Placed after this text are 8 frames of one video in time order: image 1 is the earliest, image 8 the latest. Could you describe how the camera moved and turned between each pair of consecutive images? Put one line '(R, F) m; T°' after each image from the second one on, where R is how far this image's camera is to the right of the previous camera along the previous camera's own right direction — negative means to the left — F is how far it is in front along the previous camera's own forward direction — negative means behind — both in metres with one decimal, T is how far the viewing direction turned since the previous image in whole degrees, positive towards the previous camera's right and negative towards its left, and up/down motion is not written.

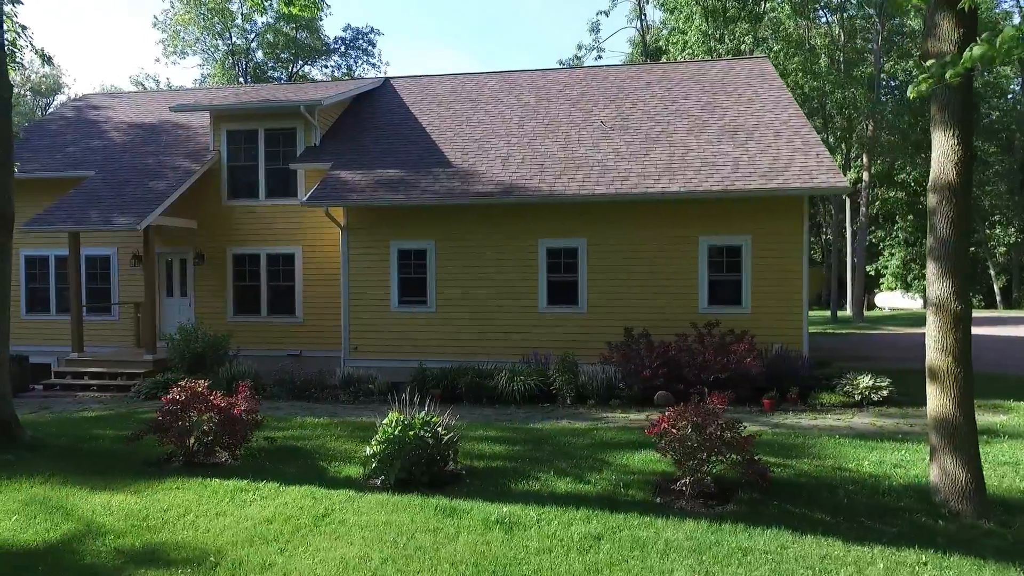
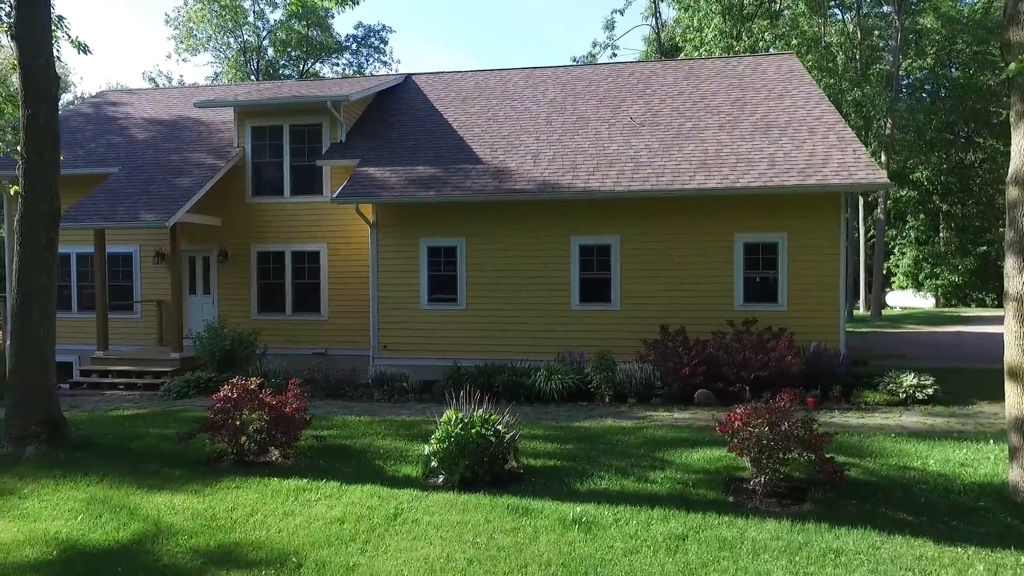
(-0.7, +0.1) m; 0°
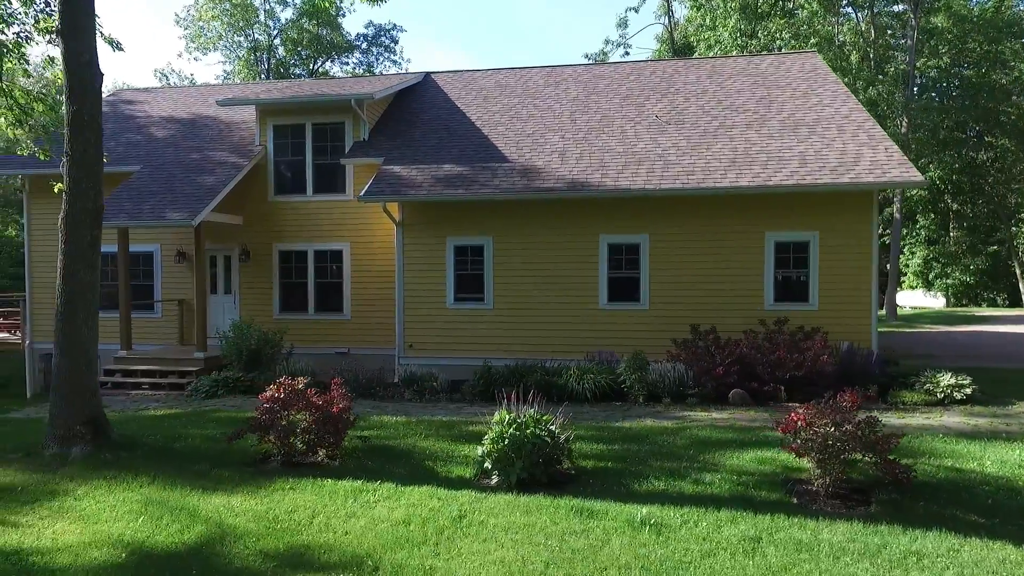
(-0.6, +0.1) m; 0°
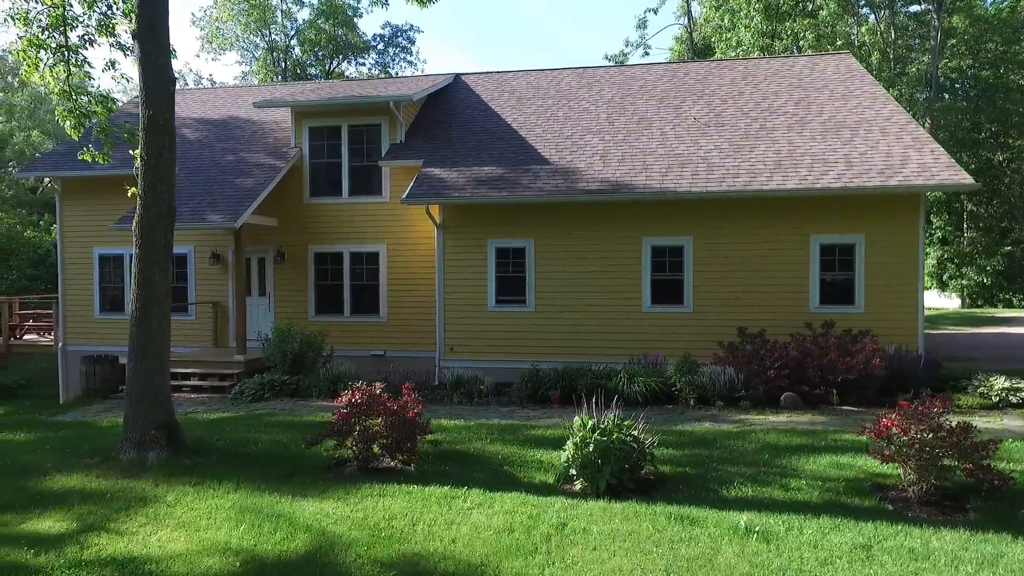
(-0.9, 0.0) m; 0°
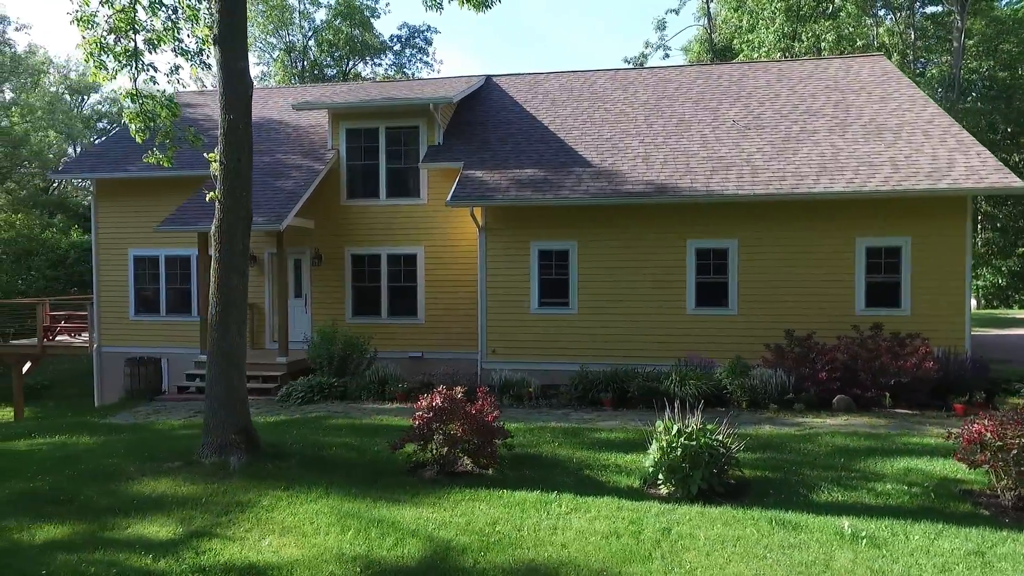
(-1.0, 0.0) m; 0°
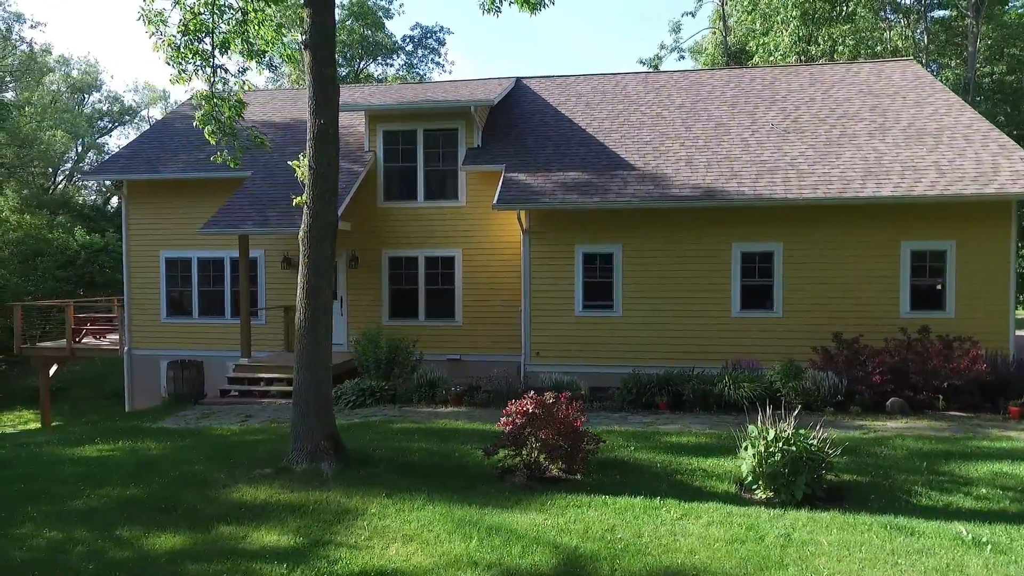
(-1.2, 0.0) m; +1°
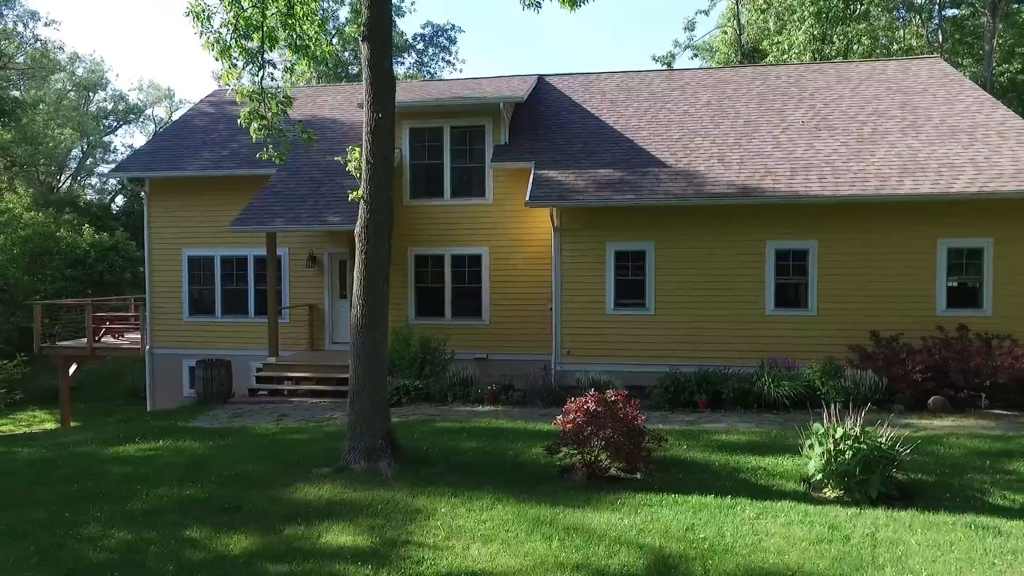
(-0.8, +0.1) m; 0°
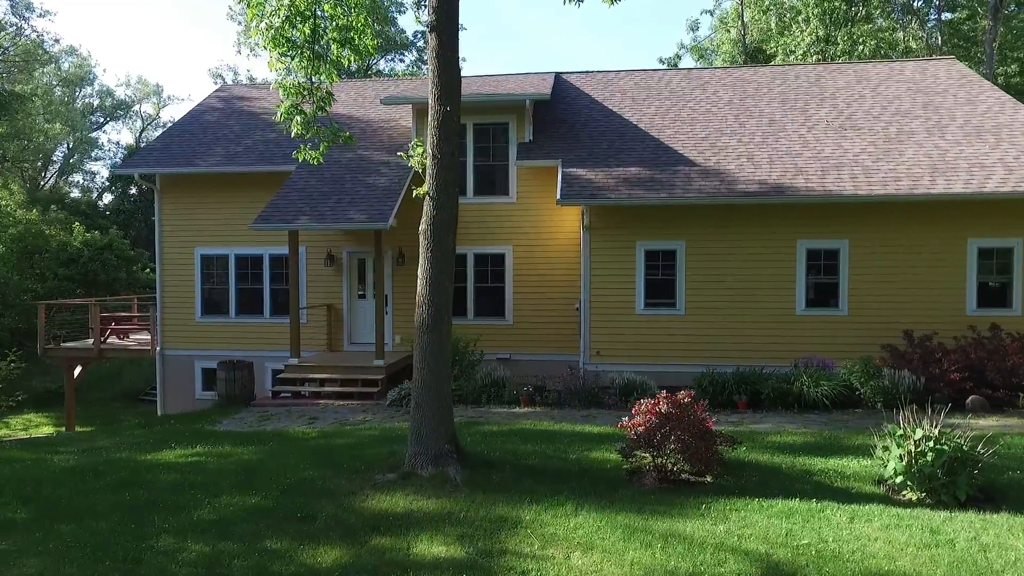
(-1.0, +0.2) m; +2°
